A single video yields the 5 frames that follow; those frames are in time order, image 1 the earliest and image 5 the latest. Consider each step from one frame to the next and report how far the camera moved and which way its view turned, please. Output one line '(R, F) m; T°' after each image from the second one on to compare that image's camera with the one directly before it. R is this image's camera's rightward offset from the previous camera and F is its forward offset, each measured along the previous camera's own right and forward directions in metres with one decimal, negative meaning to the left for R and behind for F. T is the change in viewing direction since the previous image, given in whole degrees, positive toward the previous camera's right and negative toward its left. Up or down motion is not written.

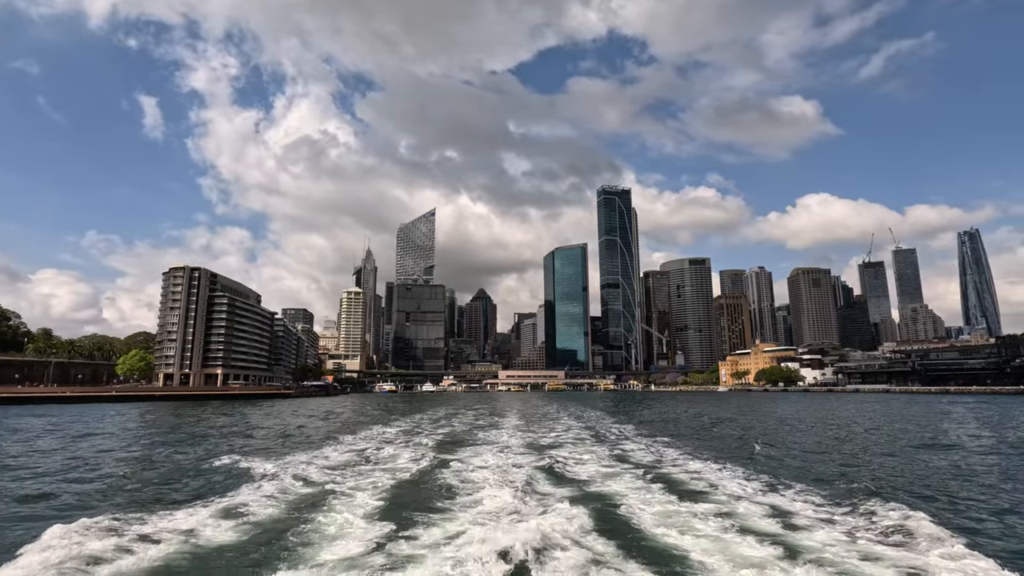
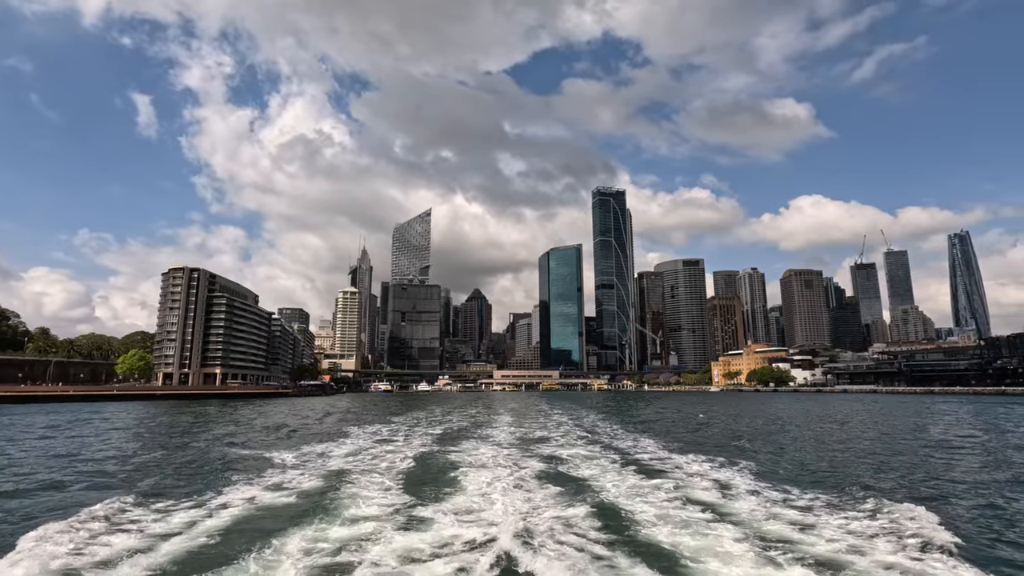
(0.0, -1.1) m; +1°
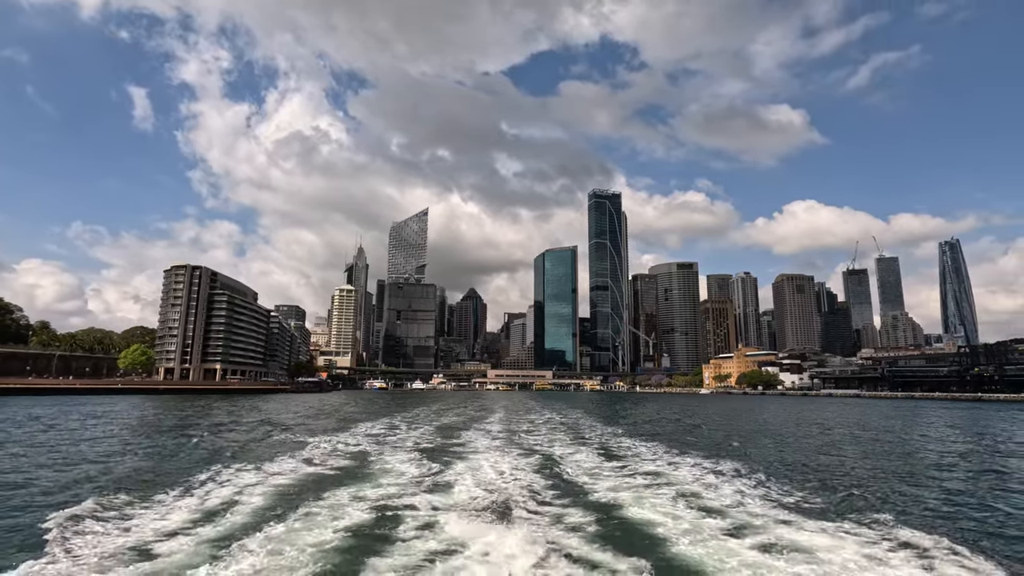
(0.0, -1.6) m; +1°
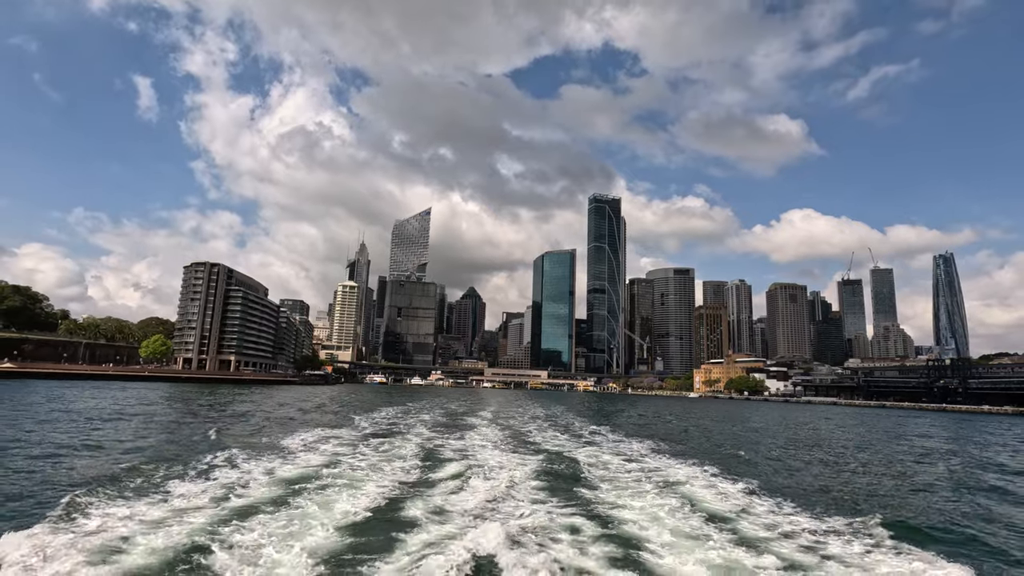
(+0.1, -4.3) m; 0°
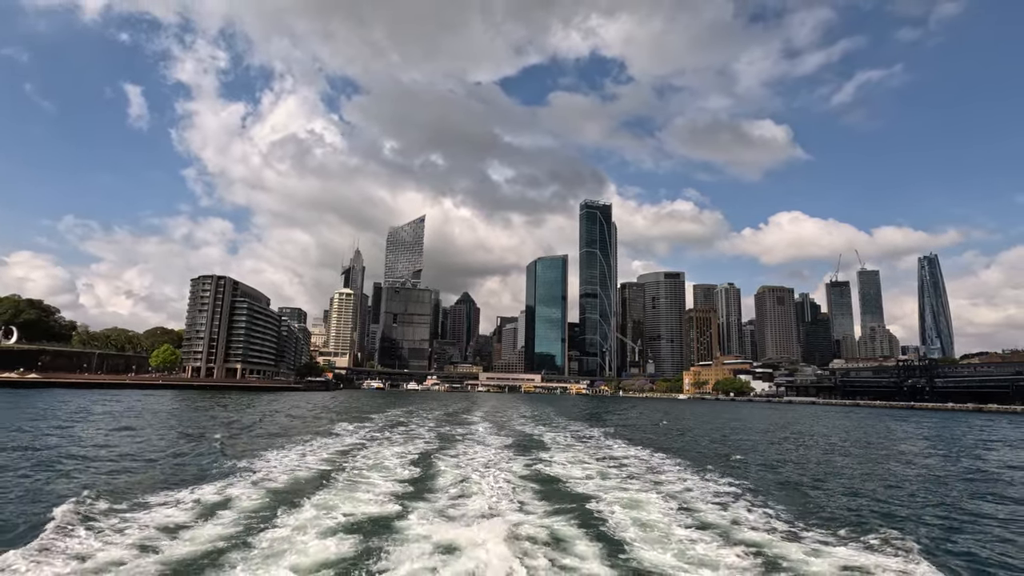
(+0.1, -3.7) m; +1°
